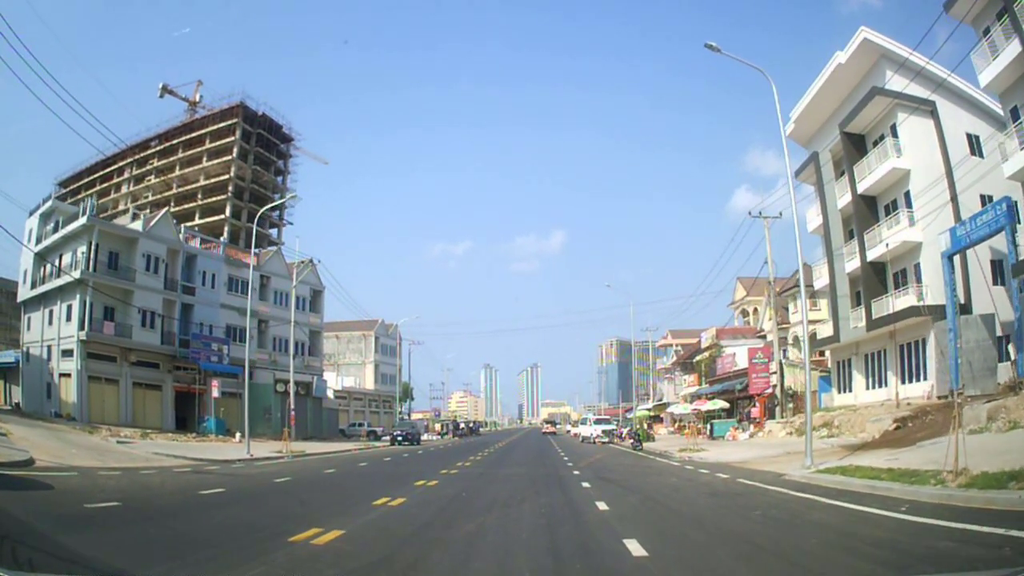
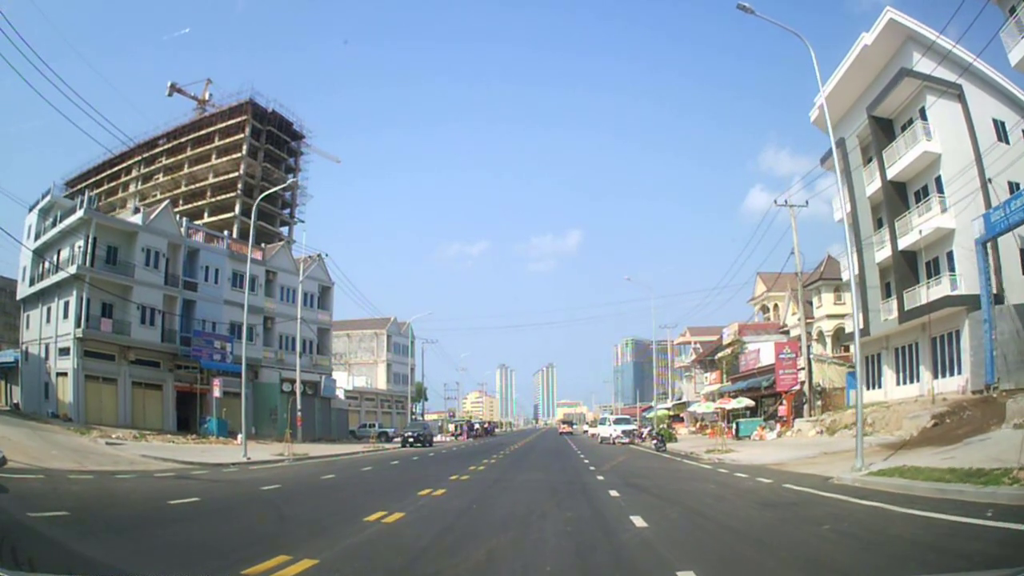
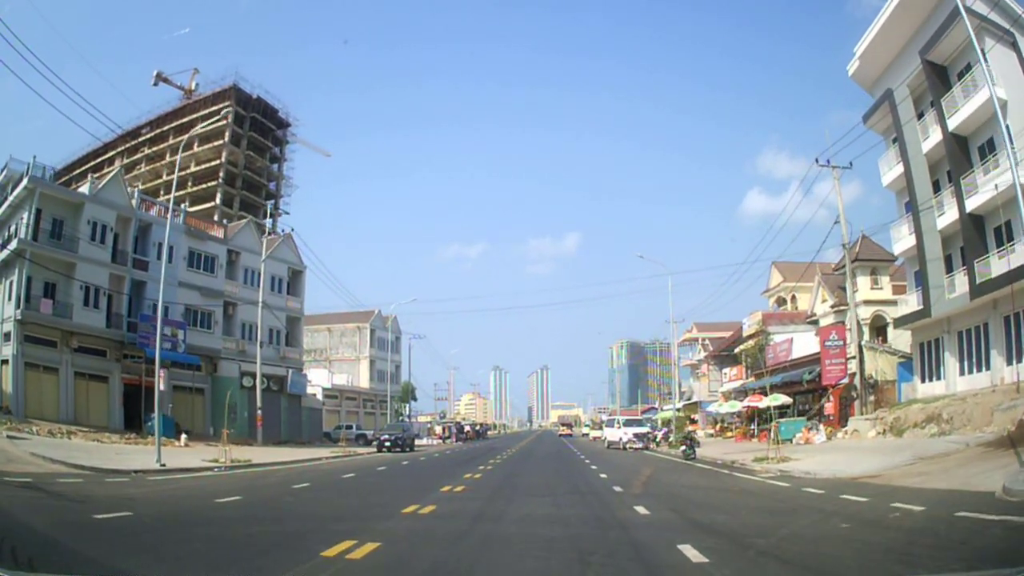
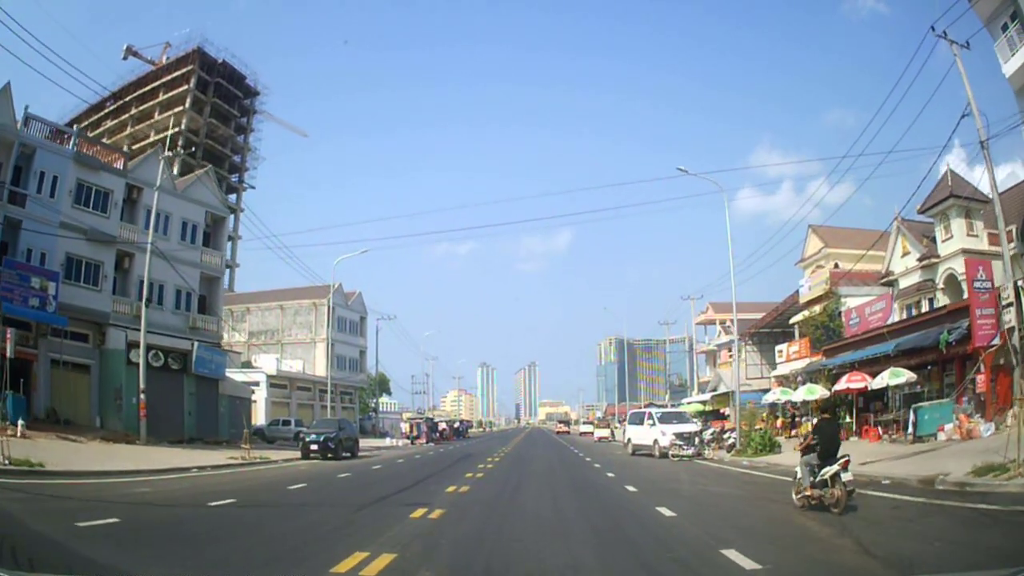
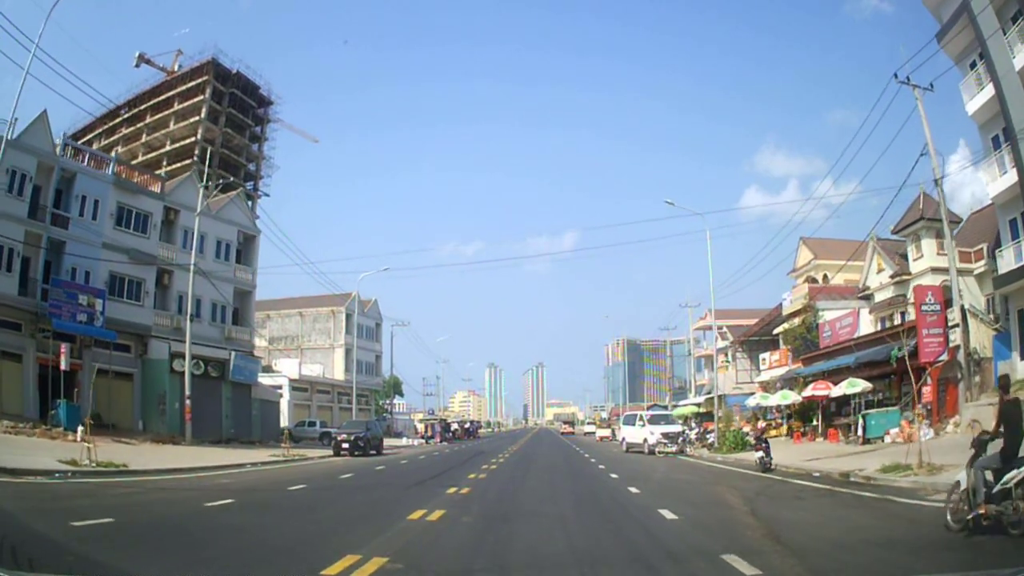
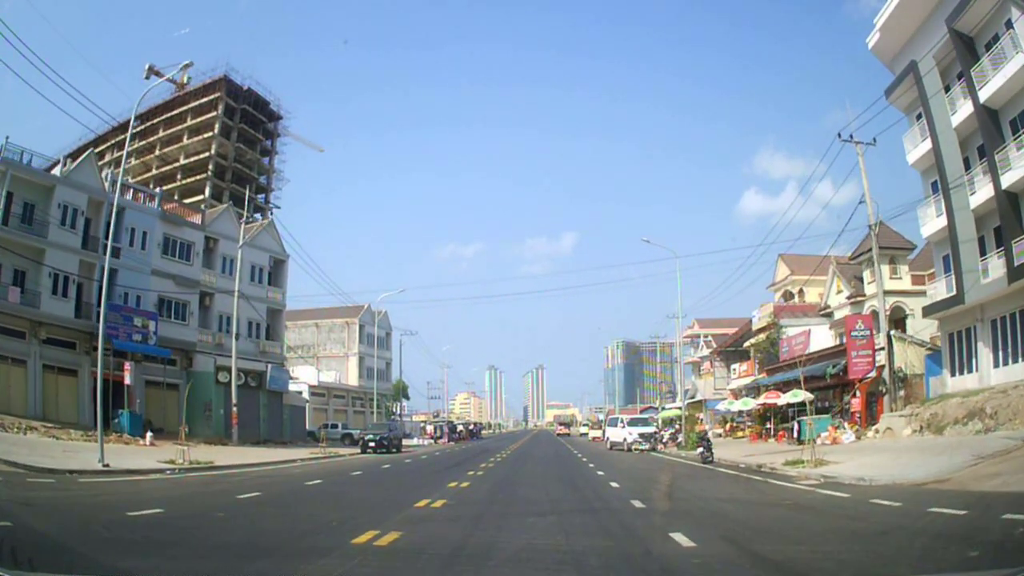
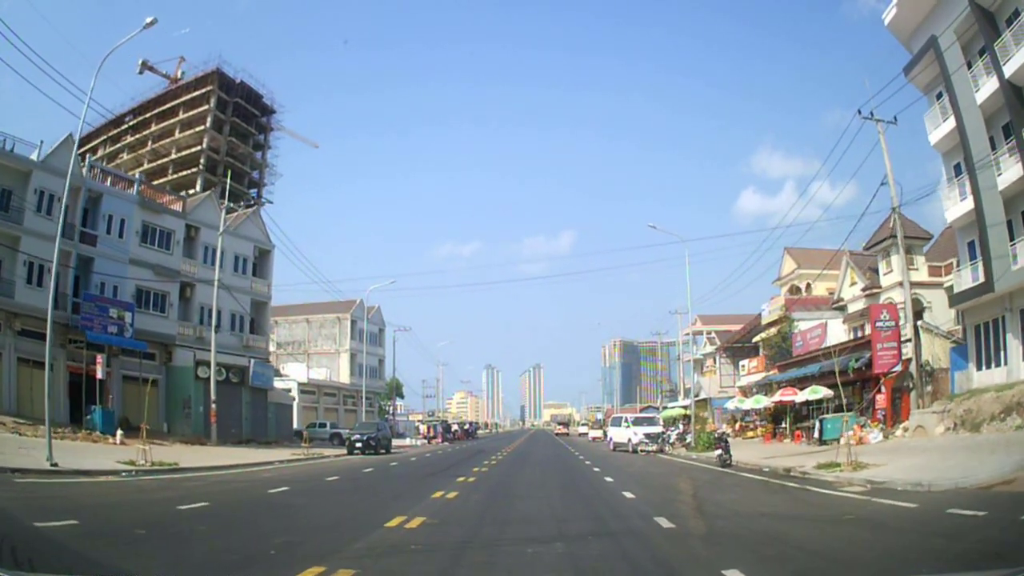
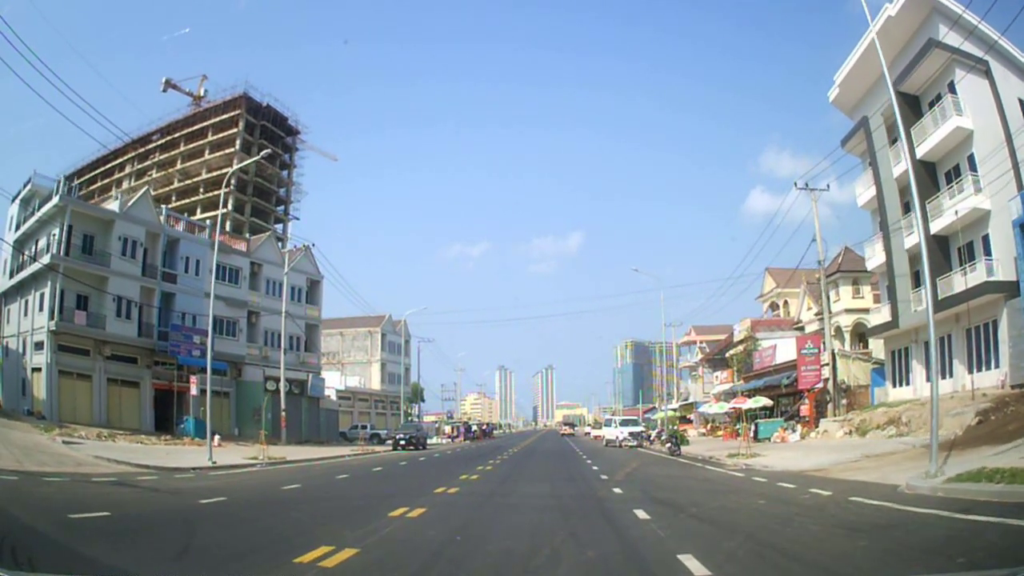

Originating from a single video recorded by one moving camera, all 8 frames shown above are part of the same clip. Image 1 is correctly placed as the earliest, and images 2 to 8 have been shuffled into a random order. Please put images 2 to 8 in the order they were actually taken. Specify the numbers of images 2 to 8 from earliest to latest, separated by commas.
2, 8, 3, 6, 7, 5, 4
